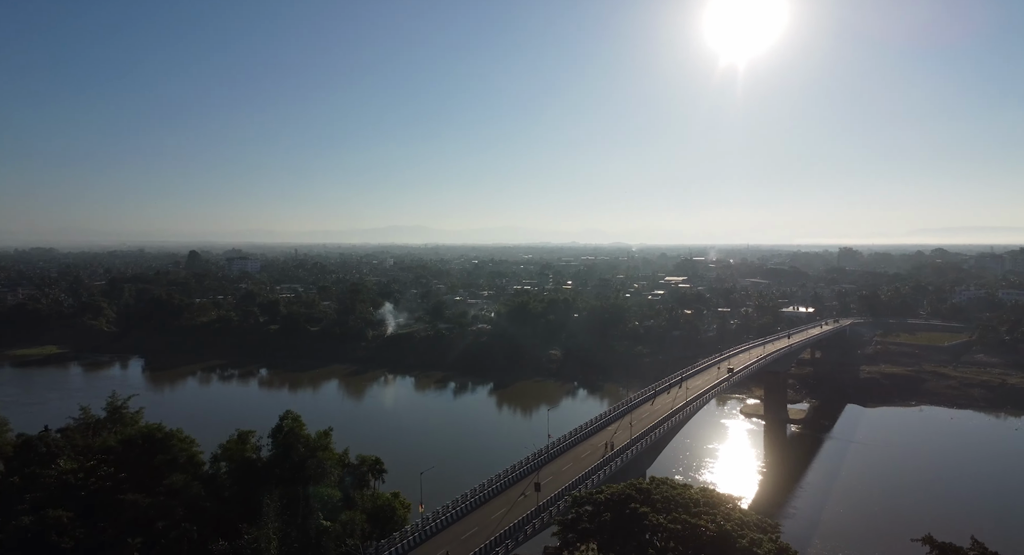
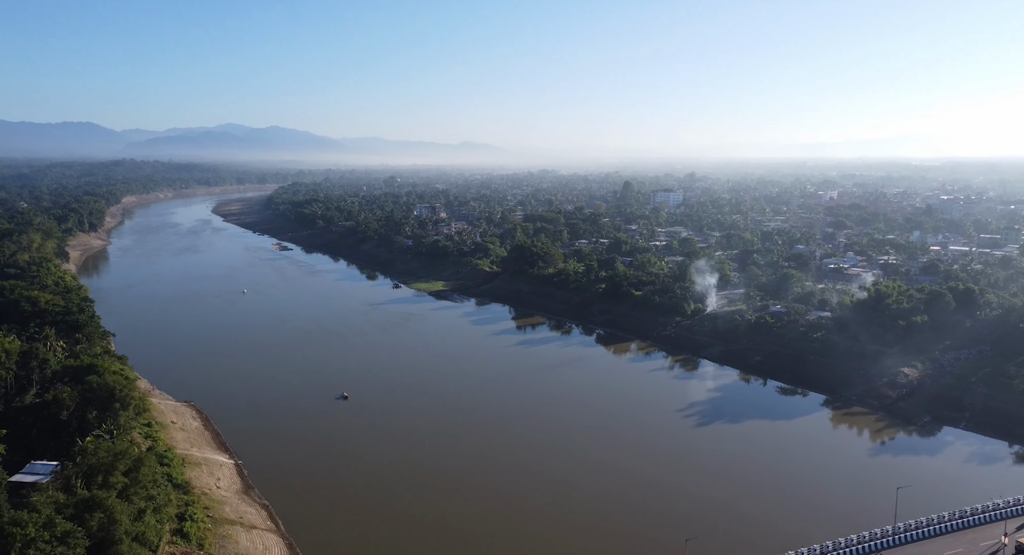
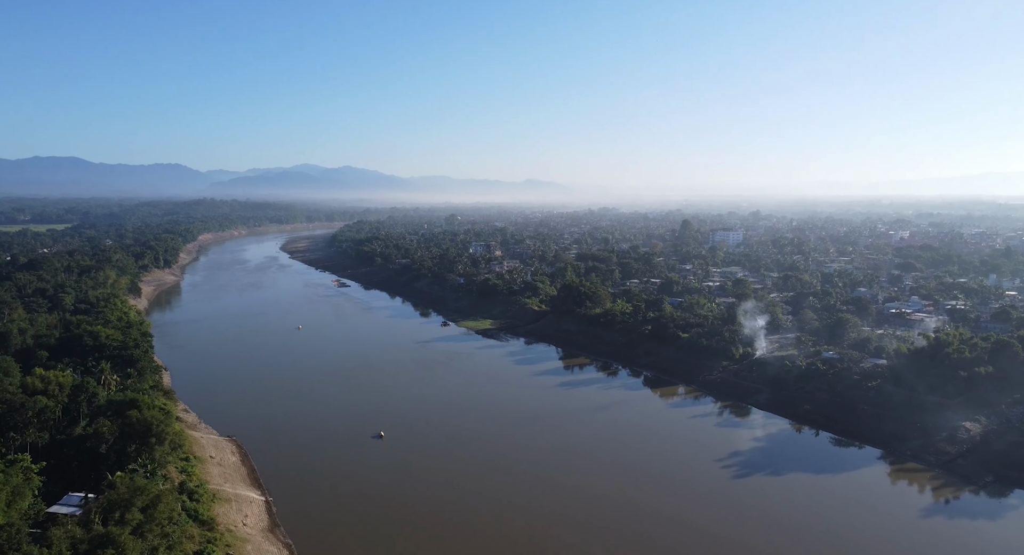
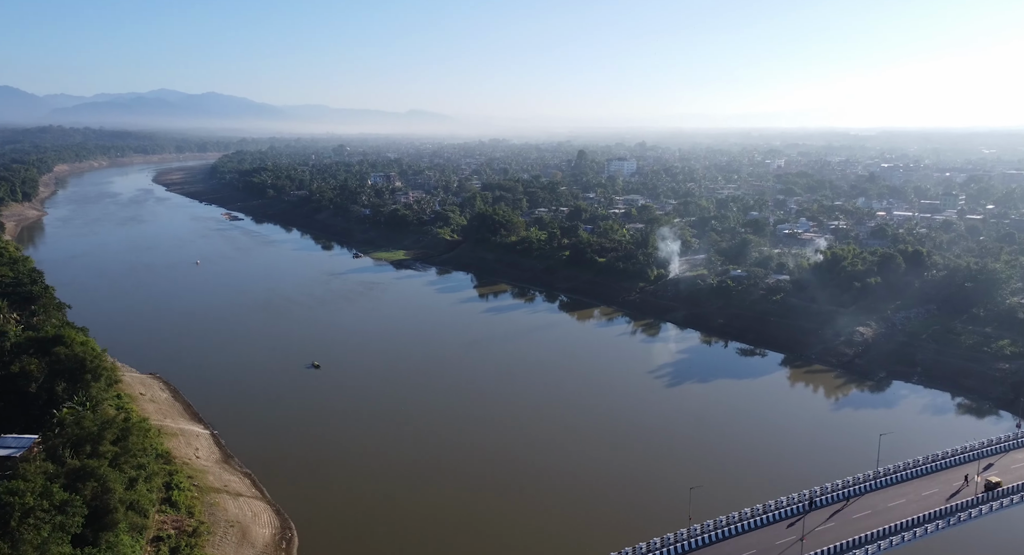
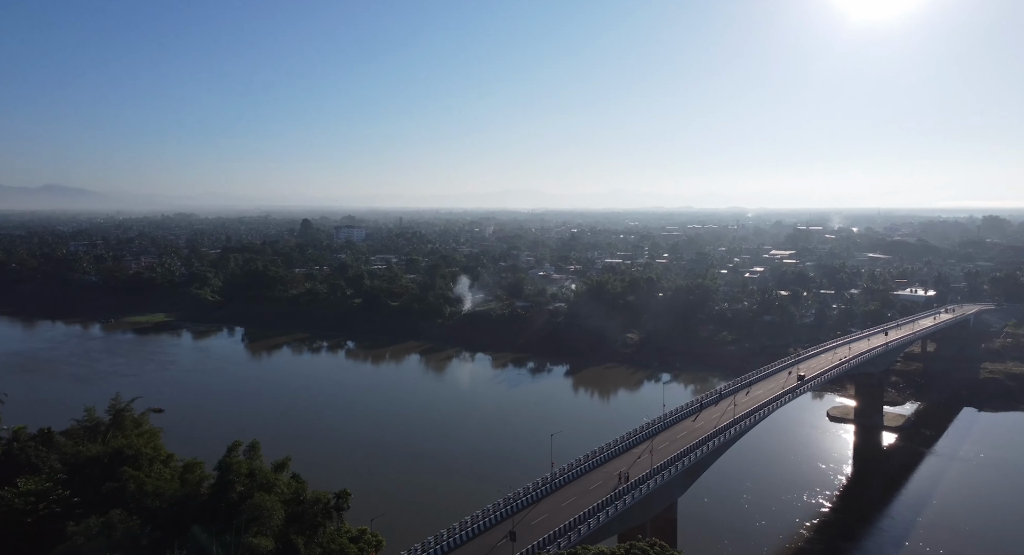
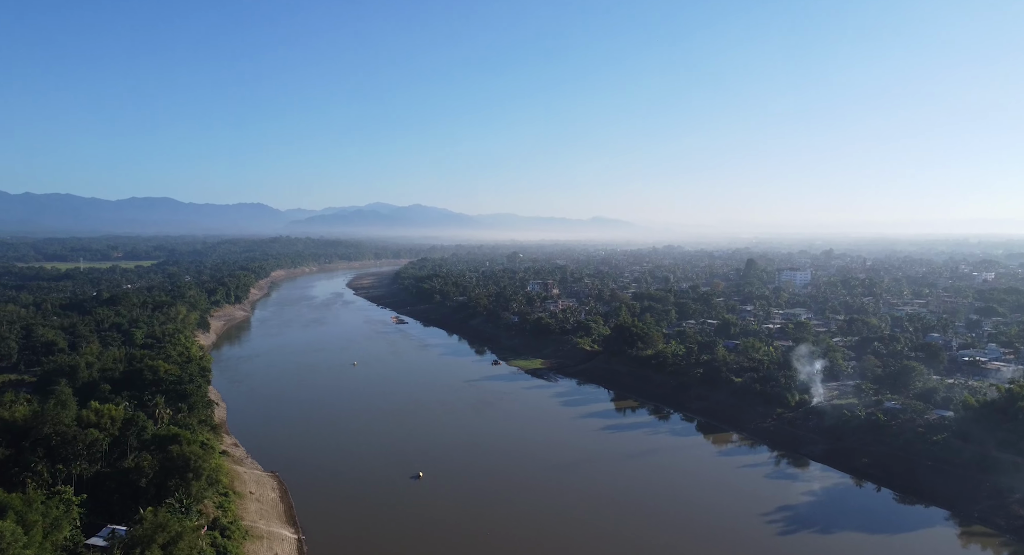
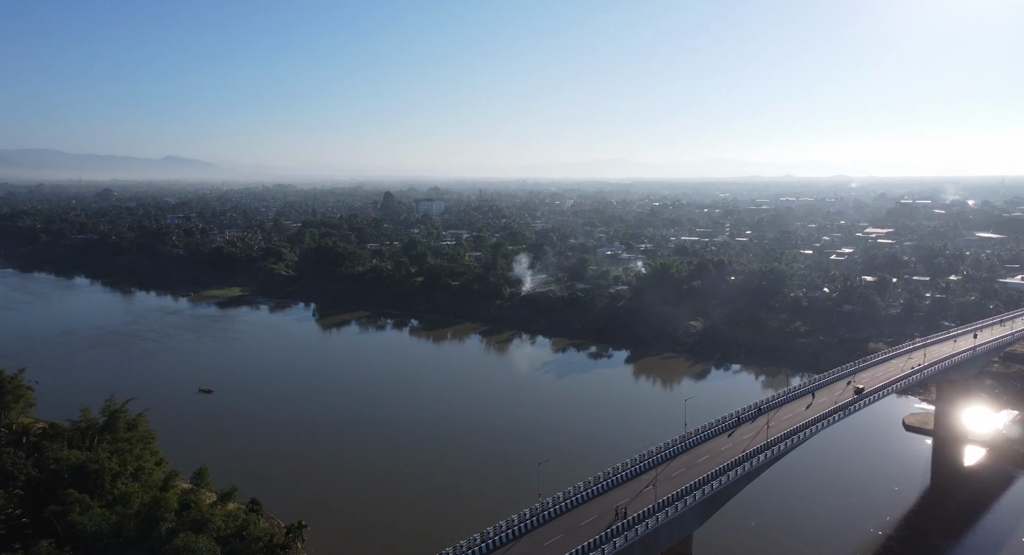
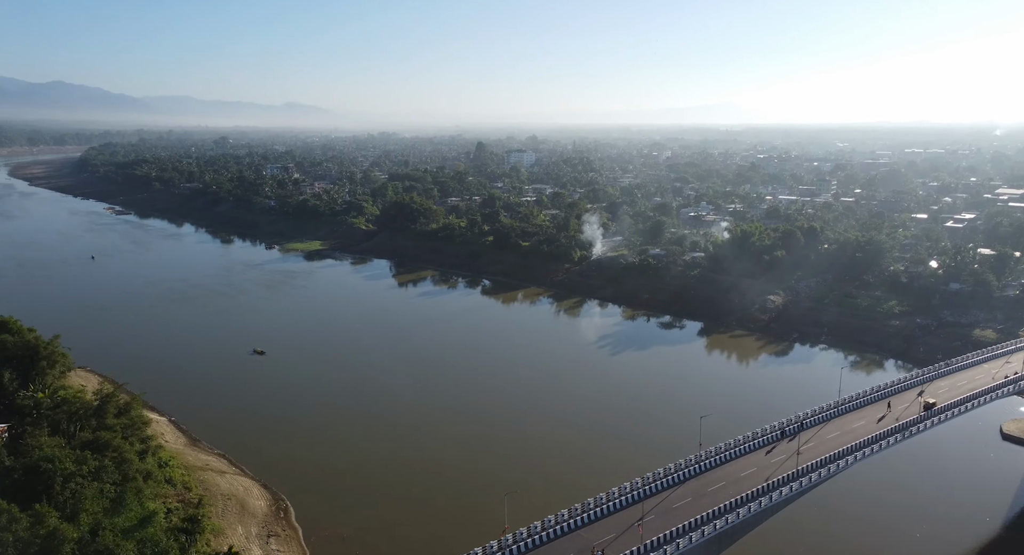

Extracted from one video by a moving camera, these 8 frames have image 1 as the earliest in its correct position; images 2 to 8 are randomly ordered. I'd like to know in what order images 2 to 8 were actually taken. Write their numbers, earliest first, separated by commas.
5, 7, 8, 4, 2, 3, 6
